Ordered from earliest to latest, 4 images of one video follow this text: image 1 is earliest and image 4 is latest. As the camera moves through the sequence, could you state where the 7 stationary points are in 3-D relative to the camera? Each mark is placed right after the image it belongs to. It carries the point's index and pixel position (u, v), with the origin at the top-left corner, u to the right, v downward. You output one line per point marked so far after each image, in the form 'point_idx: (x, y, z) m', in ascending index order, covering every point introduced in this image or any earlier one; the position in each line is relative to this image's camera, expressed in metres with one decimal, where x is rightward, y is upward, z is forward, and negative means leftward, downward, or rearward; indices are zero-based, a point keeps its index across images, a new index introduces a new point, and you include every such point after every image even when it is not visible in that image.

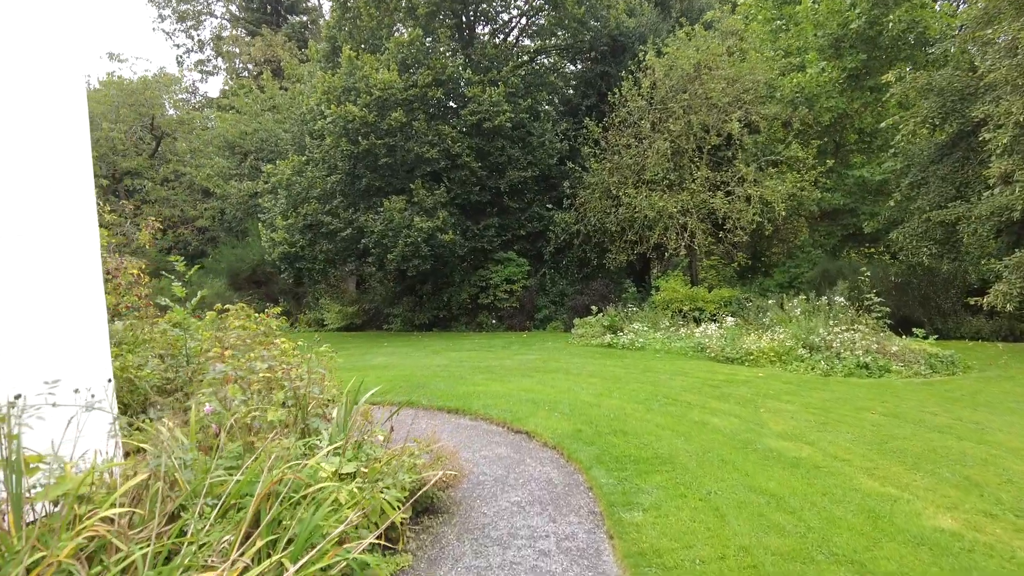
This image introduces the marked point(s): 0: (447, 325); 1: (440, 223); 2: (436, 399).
0: (-1.7, -1.0, +17.4) m
1: (-1.6, +1.4, +14.1) m
2: (-0.9, -1.3, +7.9) m
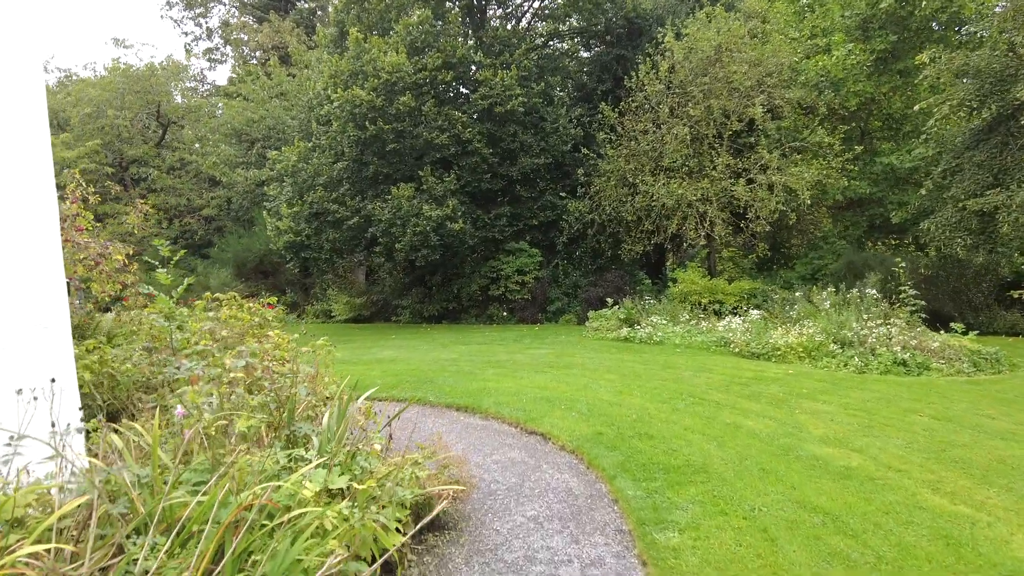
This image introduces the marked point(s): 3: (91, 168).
0: (-1.4, -0.8, +16.9) m
1: (-1.3, +1.6, +13.7) m
2: (-0.8, -1.2, +7.5) m
3: (-12.9, +3.7, +19.9) m
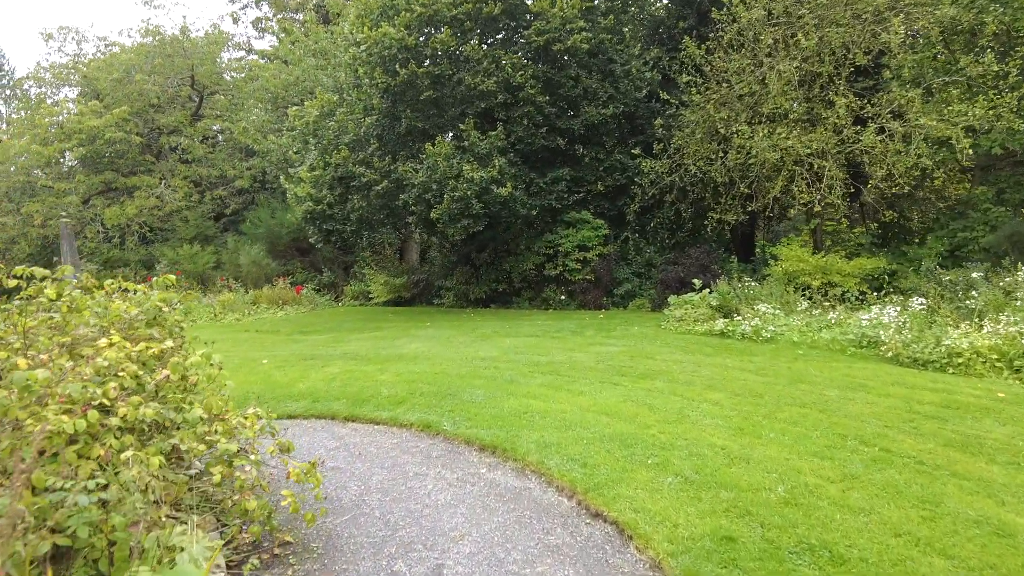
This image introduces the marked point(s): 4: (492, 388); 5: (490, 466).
0: (-0.1, -0.3, +14.5) m
1: (-0.3, +2.0, +11.2) m
2: (-0.4, -1.0, +5.1) m
3: (-11.2, +4.3, +18.5) m
4: (-0.2, -0.9, +6.0) m
5: (-0.1, -1.1, +4.1) m
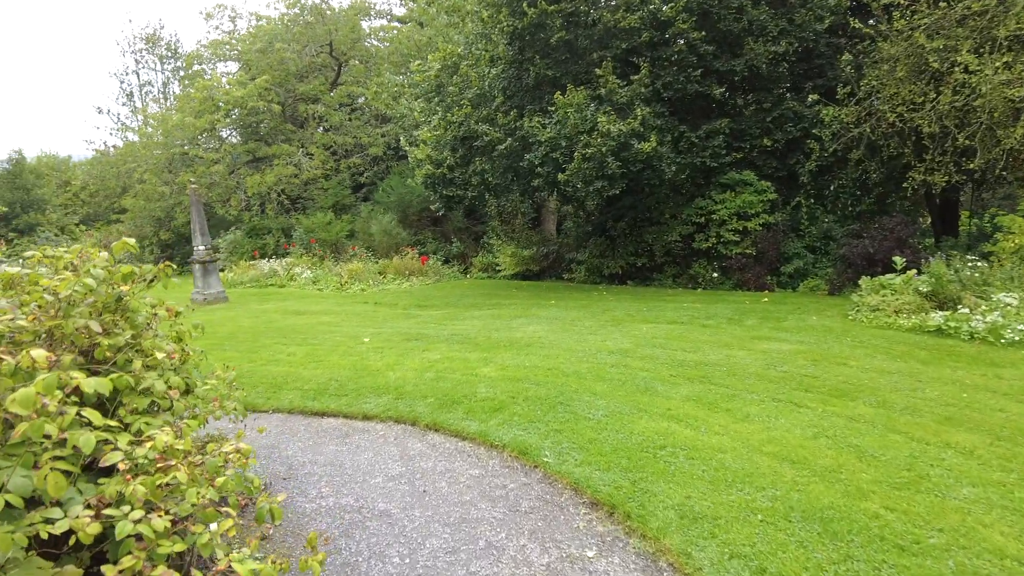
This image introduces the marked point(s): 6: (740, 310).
0: (+2.7, +0.2, +12.8) m
1: (+1.8, +2.3, +9.4) m
2: (+0.4, -0.9, +3.6) m
3: (-7.2, +5.2, +18.8) m
4: (+0.7, -0.8, +4.5) m
5: (+0.4, -1.0, +2.6) m
6: (+2.8, -0.3, +8.1) m
